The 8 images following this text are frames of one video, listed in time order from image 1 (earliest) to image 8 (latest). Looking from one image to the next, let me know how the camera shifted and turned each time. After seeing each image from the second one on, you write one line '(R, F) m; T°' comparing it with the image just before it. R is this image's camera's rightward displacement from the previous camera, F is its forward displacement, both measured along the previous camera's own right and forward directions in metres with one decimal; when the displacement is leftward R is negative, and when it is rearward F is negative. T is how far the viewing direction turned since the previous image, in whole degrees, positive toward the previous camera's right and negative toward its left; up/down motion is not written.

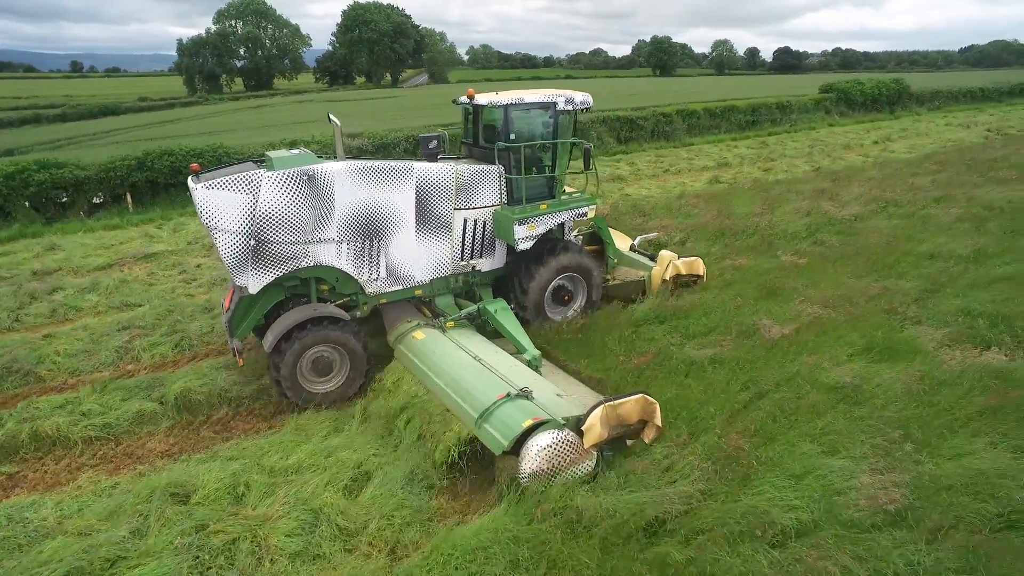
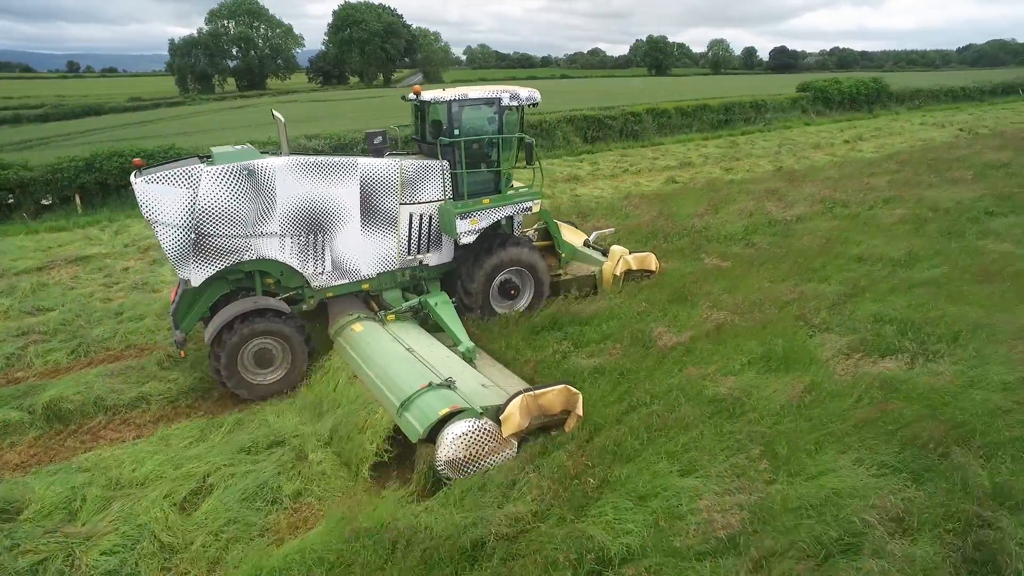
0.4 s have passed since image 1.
(+1.1, +0.2) m; 0°
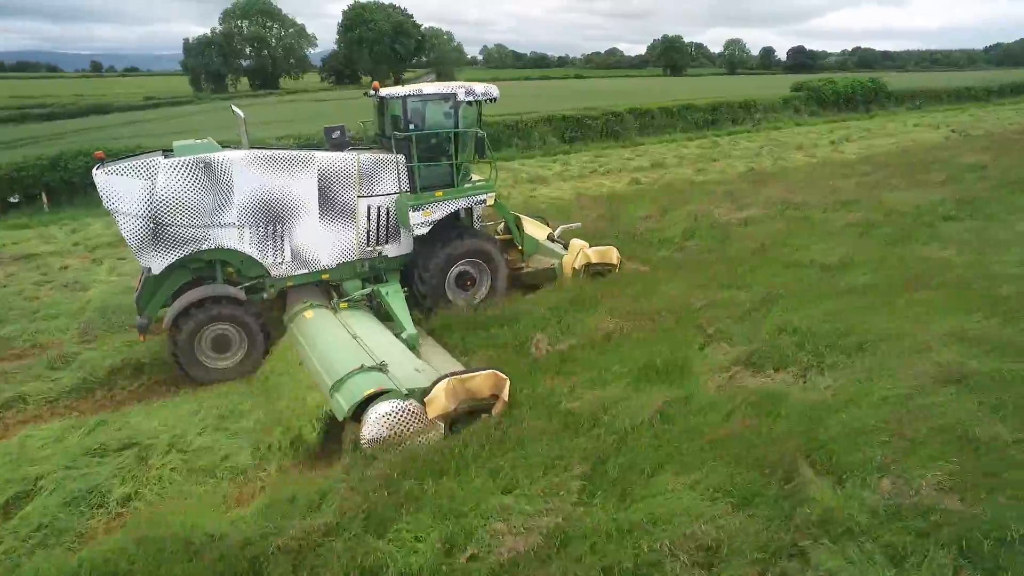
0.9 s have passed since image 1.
(+1.3, +0.2) m; -2°
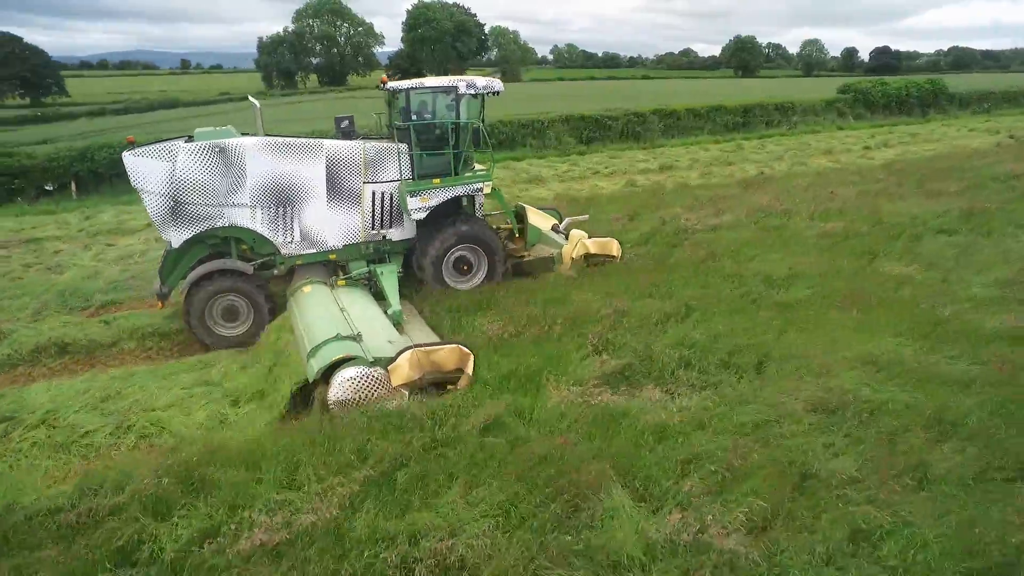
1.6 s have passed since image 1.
(+1.6, +0.2) m; -6°
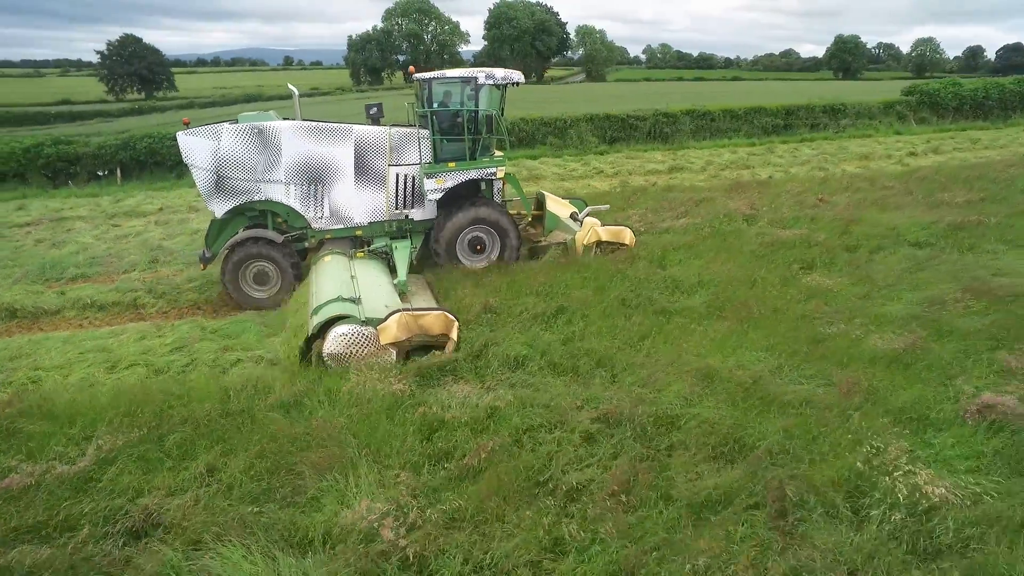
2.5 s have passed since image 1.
(+2.1, +0.1) m; -8°
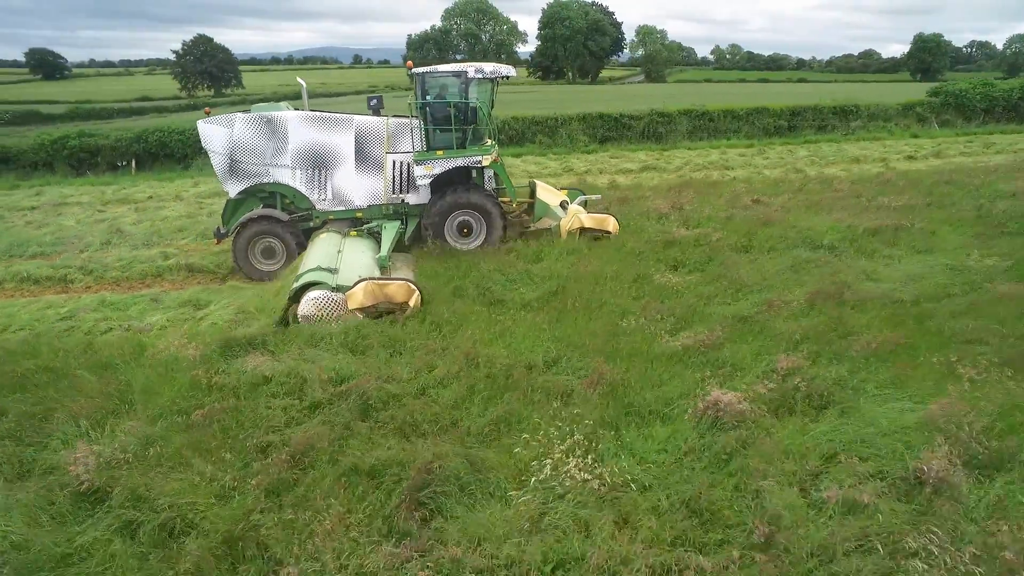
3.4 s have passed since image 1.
(+2.3, -0.2) m; -6°
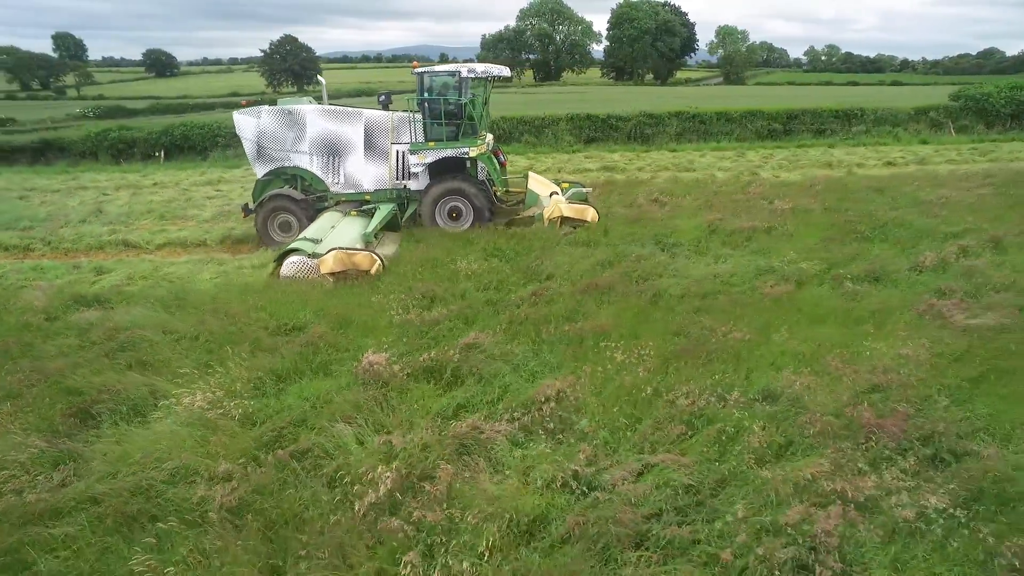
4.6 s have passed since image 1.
(+3.1, -0.5) m; -8°
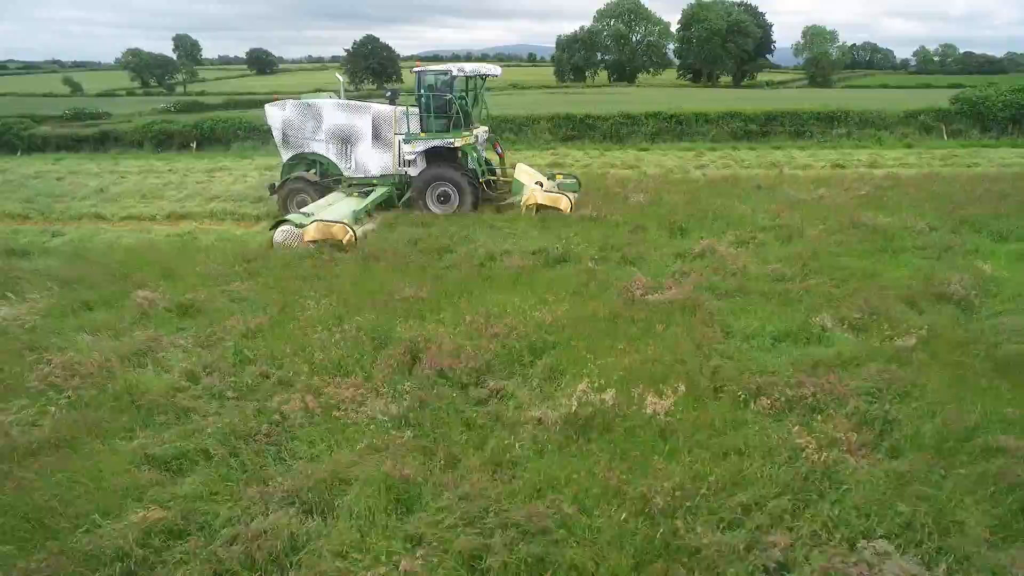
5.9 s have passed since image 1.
(+3.6, -0.9) m; -8°
